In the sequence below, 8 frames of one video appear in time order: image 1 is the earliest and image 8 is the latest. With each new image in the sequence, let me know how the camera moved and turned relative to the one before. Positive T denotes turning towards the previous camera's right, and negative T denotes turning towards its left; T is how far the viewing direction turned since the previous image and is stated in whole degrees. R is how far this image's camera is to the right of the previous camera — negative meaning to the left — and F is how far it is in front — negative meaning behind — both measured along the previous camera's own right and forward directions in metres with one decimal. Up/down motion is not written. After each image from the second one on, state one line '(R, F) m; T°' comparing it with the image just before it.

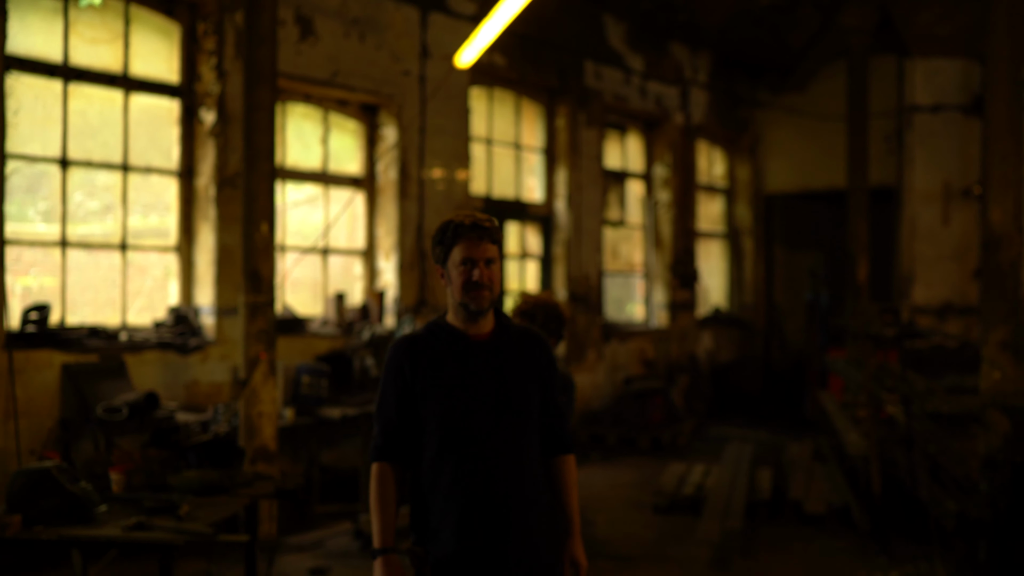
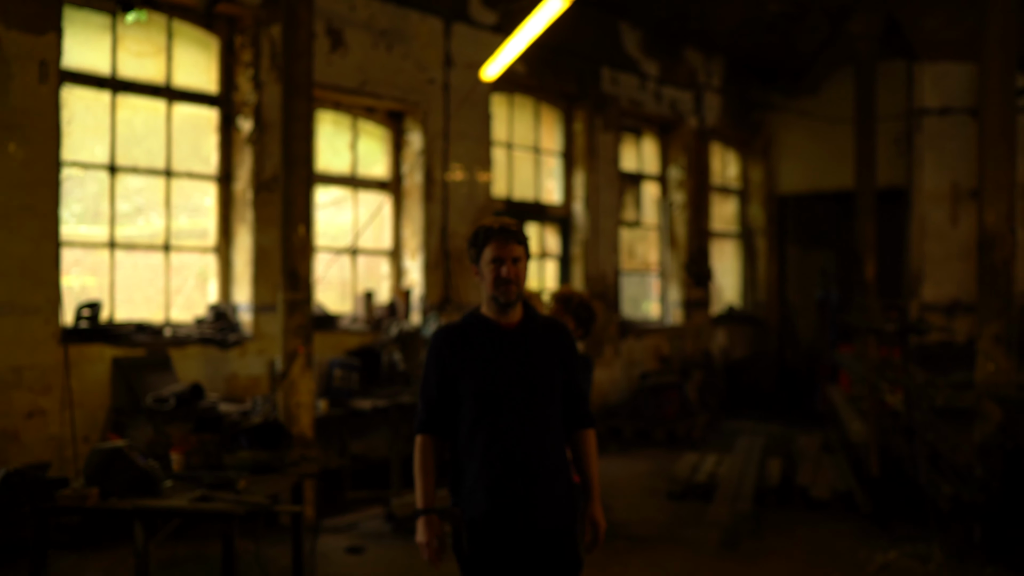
(0.0, -0.4) m; -1°
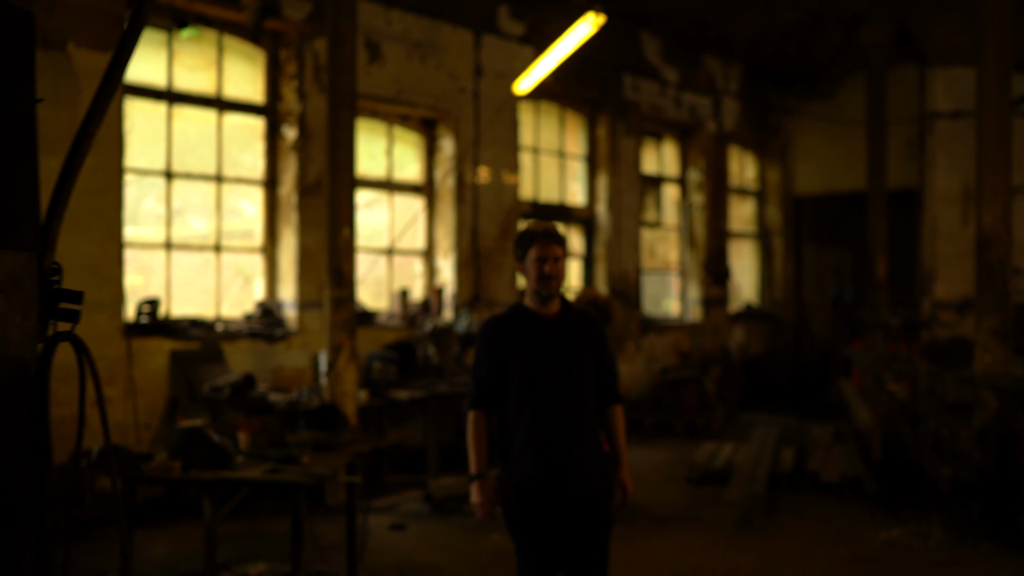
(-0.1, -0.4) m; -1°
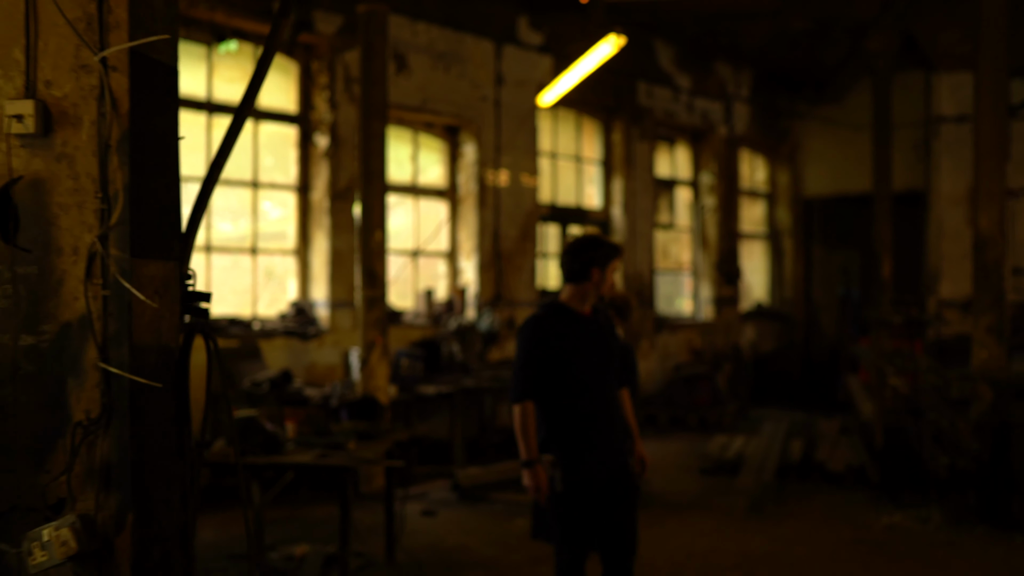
(-0.1, -0.4) m; -1°
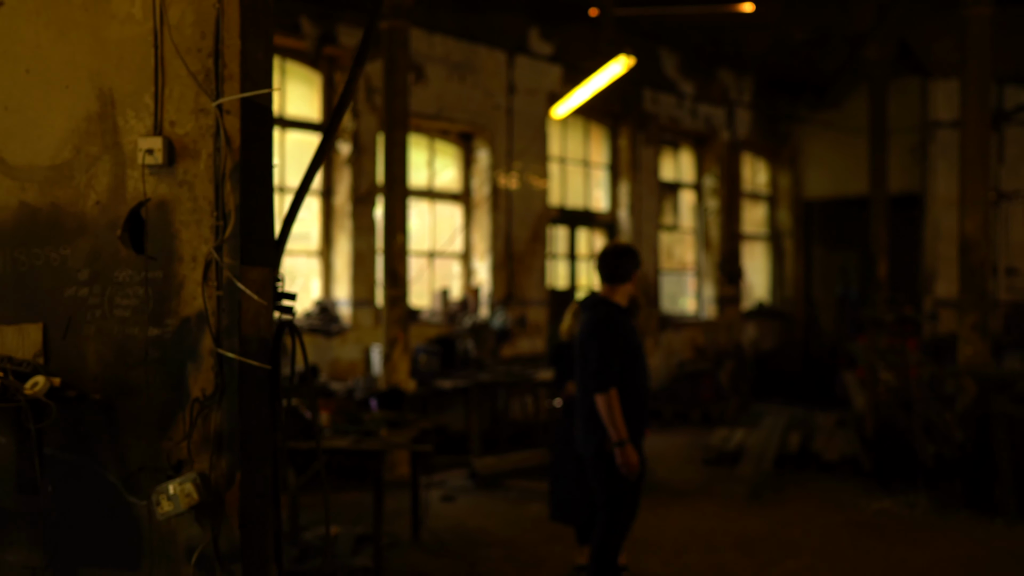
(-0.1, -0.4) m; 0°
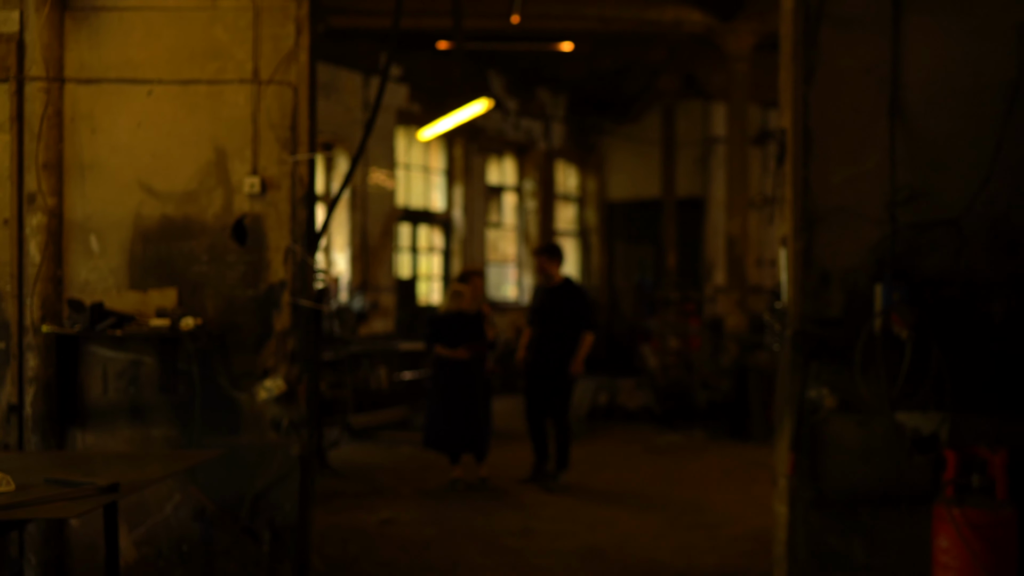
(-0.5, -1.6) m; +11°
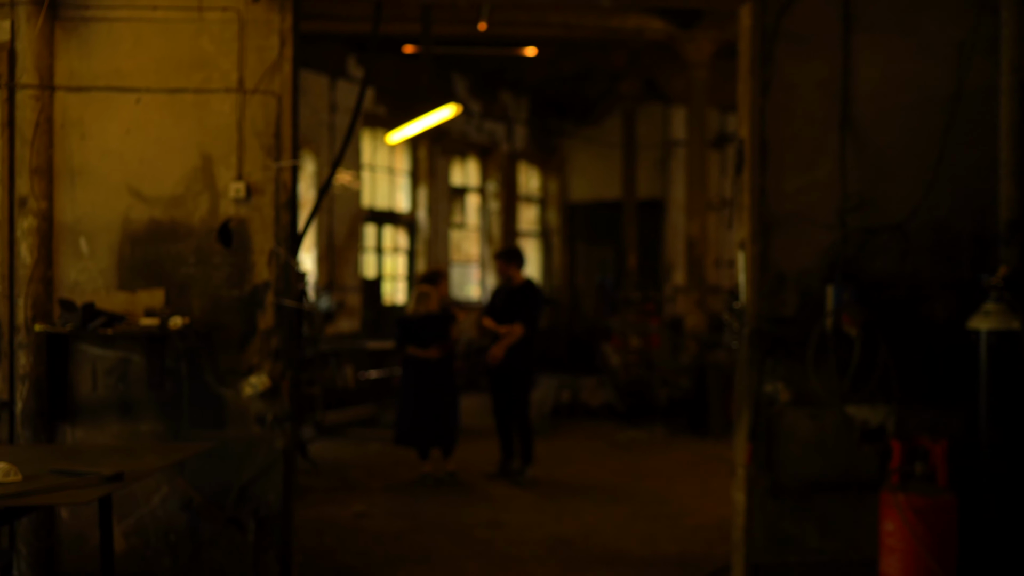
(-0.1, -0.2) m; +2°
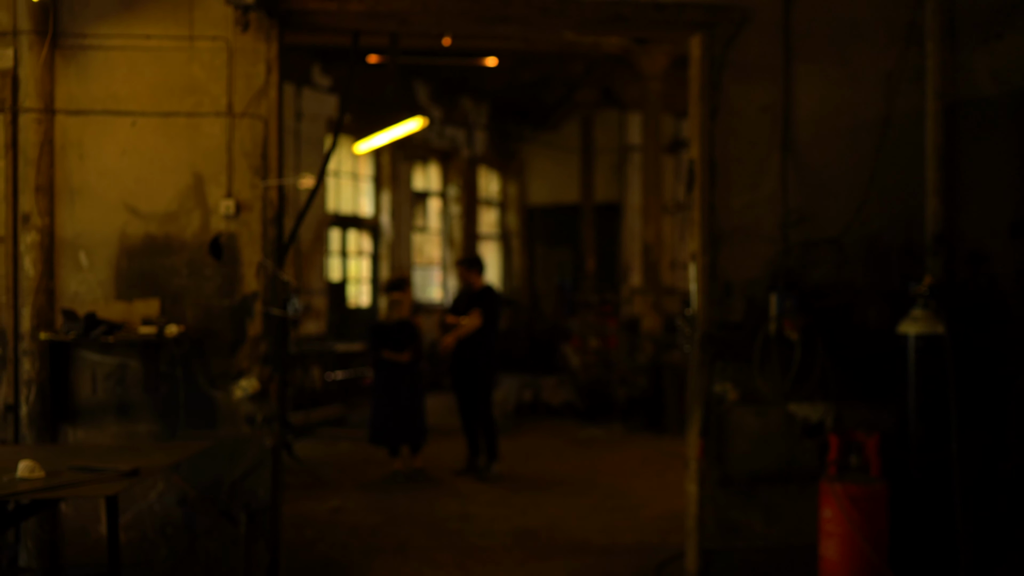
(-0.1, -0.3) m; +2°
